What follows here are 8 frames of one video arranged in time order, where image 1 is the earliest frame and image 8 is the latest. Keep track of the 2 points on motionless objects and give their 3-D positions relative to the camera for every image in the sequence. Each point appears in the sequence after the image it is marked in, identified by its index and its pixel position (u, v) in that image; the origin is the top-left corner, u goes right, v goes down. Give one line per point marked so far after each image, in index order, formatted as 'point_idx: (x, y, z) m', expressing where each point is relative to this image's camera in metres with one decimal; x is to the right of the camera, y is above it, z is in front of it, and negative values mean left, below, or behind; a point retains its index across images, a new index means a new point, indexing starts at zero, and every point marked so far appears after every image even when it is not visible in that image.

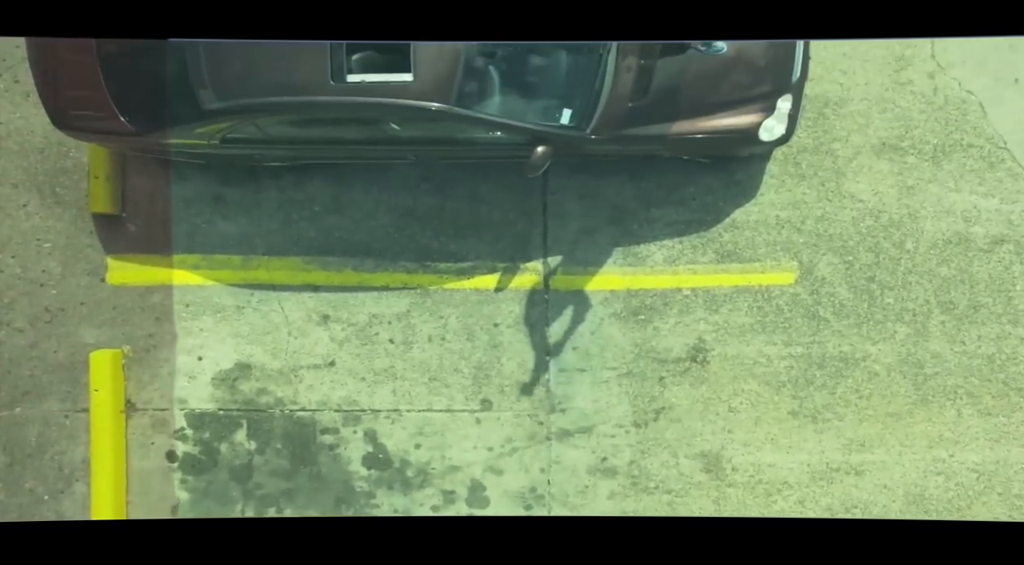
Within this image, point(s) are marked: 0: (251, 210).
0: (-1.6, +0.5, +6.6) m
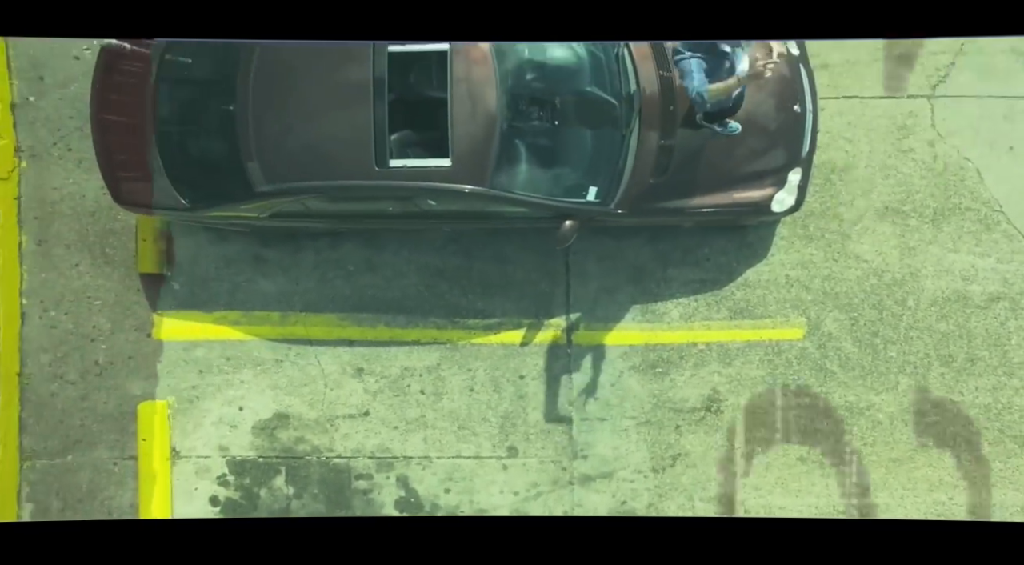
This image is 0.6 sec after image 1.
0: (-1.4, +0.1, +6.9) m
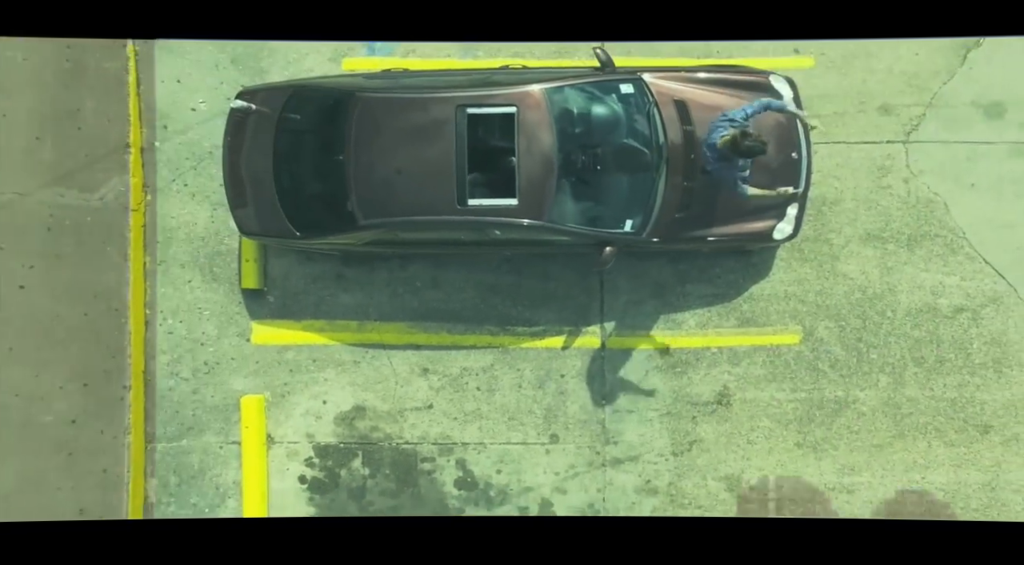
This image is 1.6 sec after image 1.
0: (-1.1, 0.0, +8.3) m
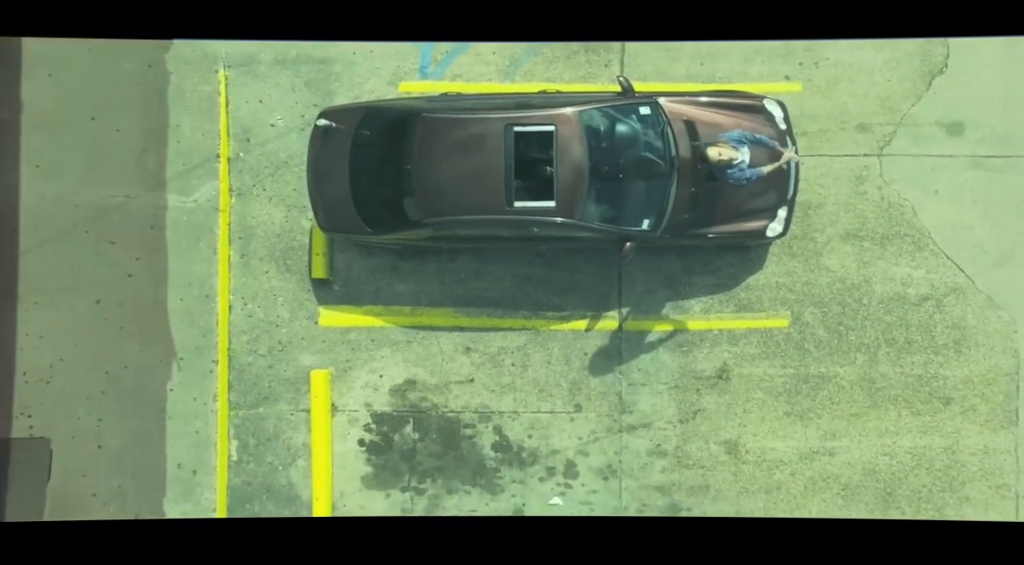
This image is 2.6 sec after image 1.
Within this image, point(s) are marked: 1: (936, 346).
0: (-0.8, +0.1, +9.6) m
1: (+3.8, -0.6, +9.6) m
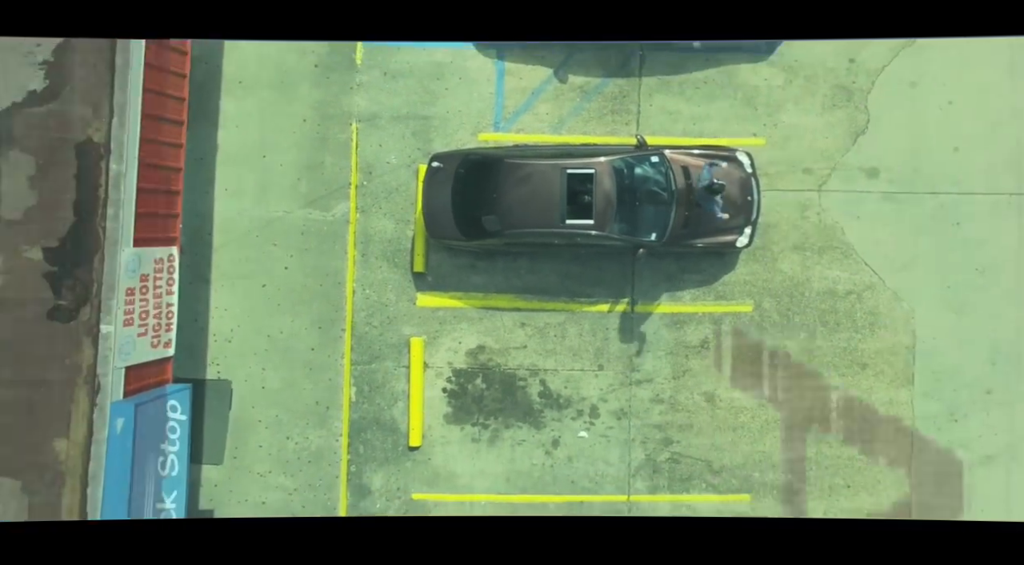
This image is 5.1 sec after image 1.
0: (-0.3, +0.1, +13.5) m
1: (+4.3, -0.6, +13.5) m
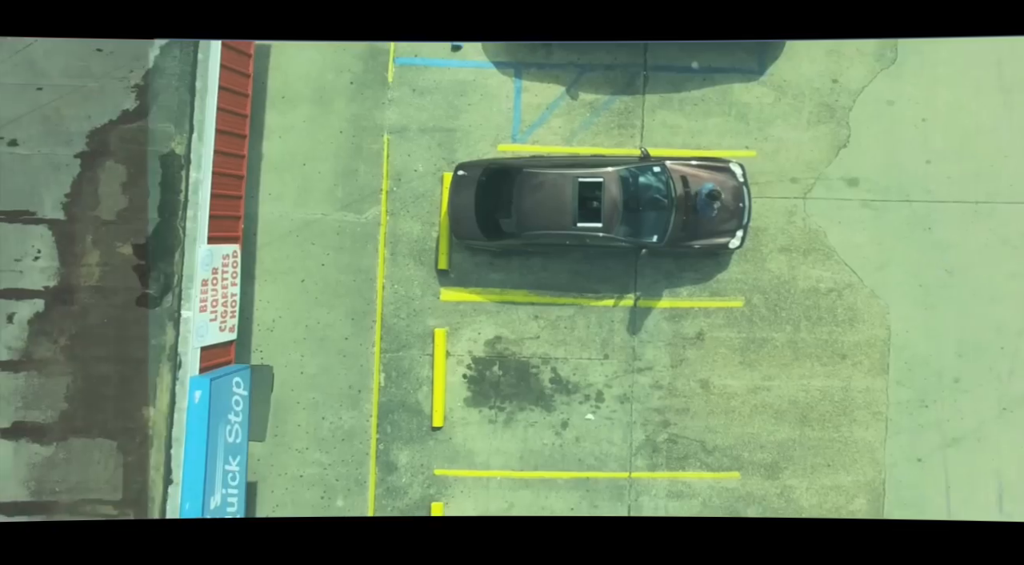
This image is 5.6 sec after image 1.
0: (-0.1, +0.2, +14.9) m
1: (+4.5, -0.5, +14.9) m
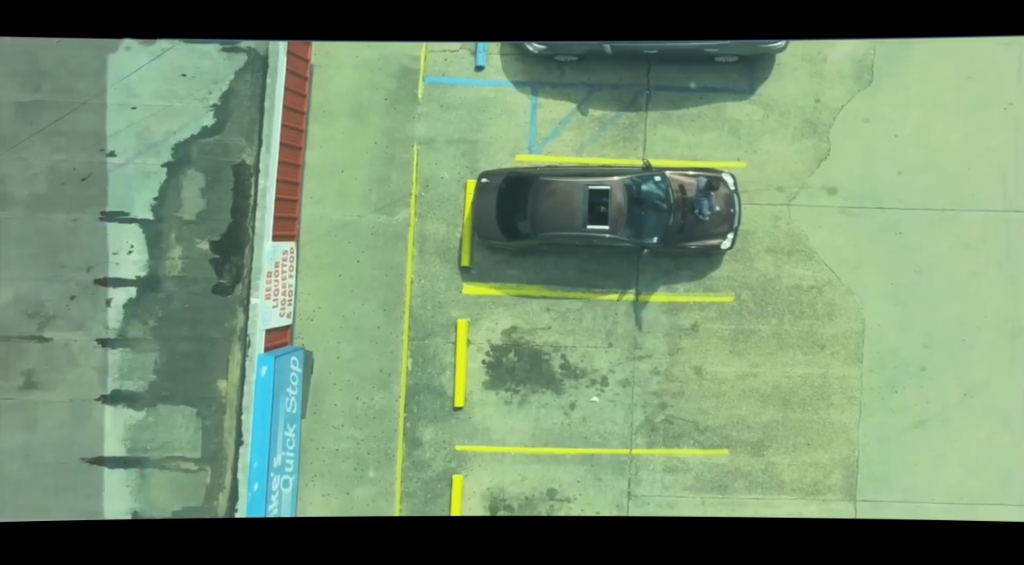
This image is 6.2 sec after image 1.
0: (+0.1, +0.3, +16.7) m
1: (+4.7, -0.5, +16.7) m
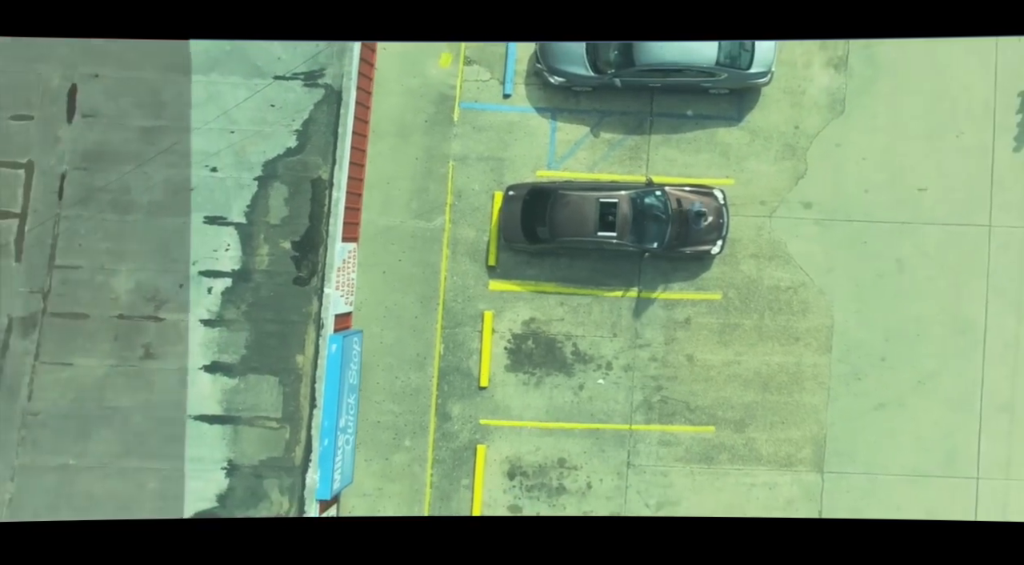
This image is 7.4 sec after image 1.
0: (+0.5, +0.3, +19.4) m
1: (+5.0, -0.5, +19.4) m
